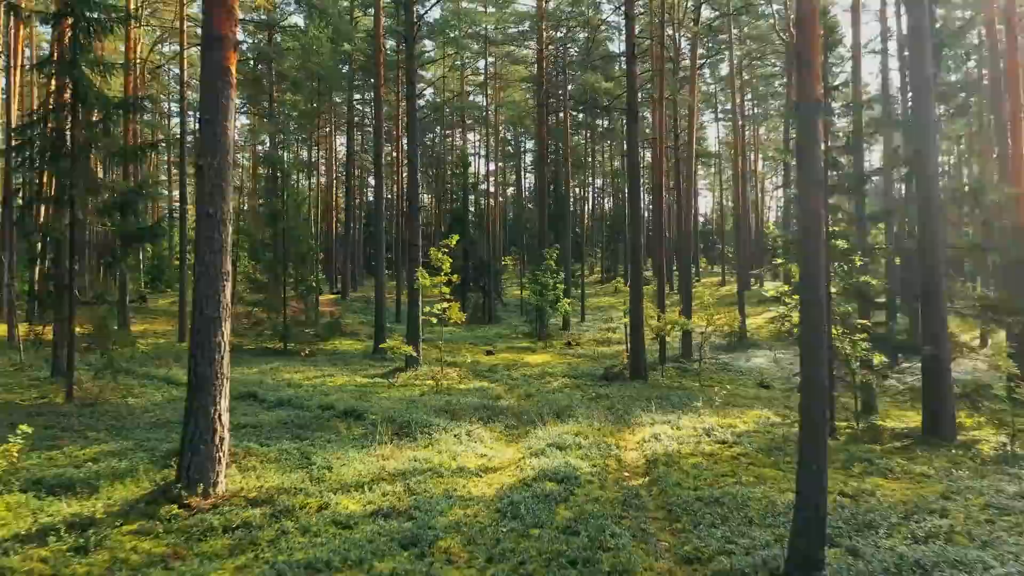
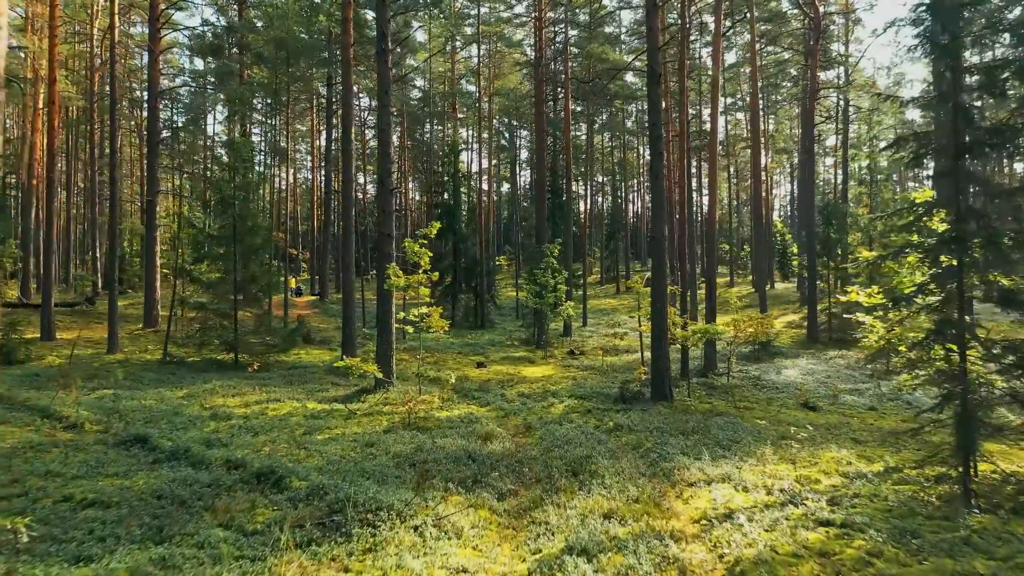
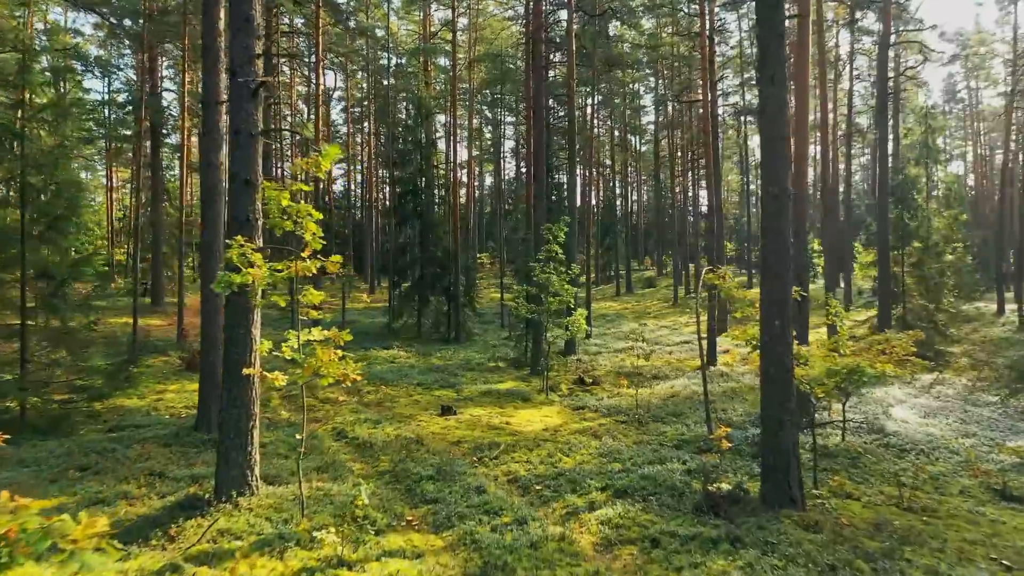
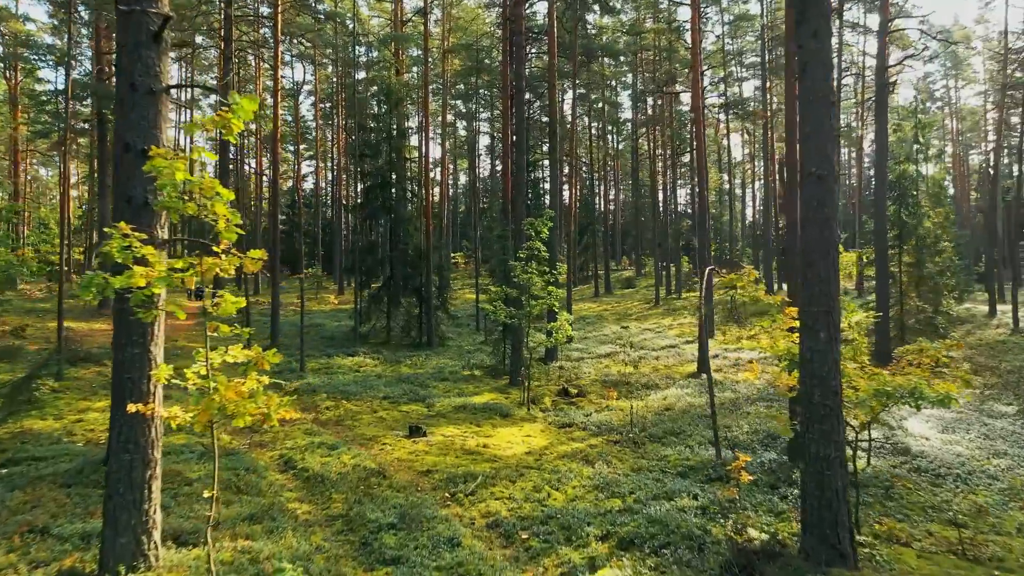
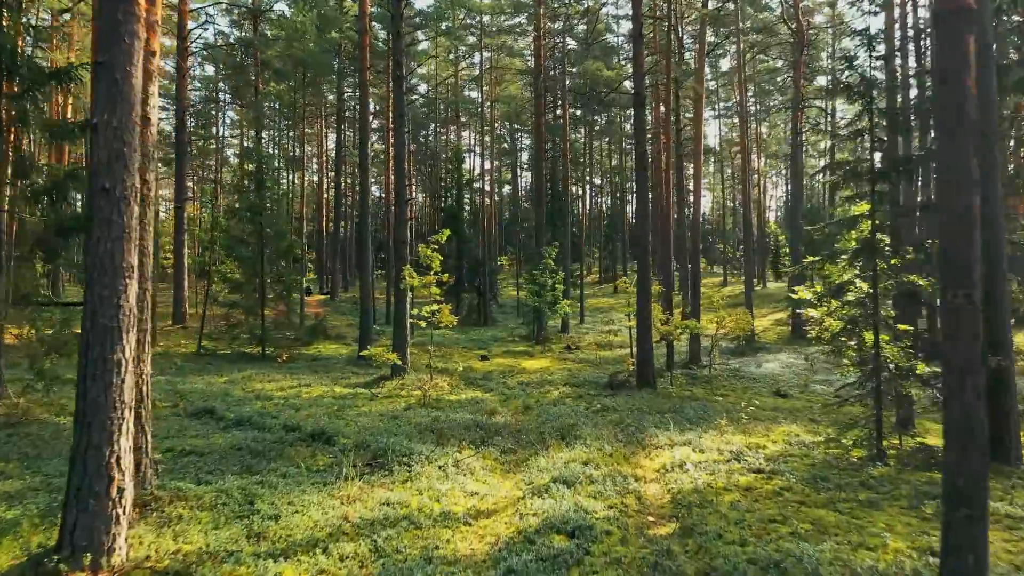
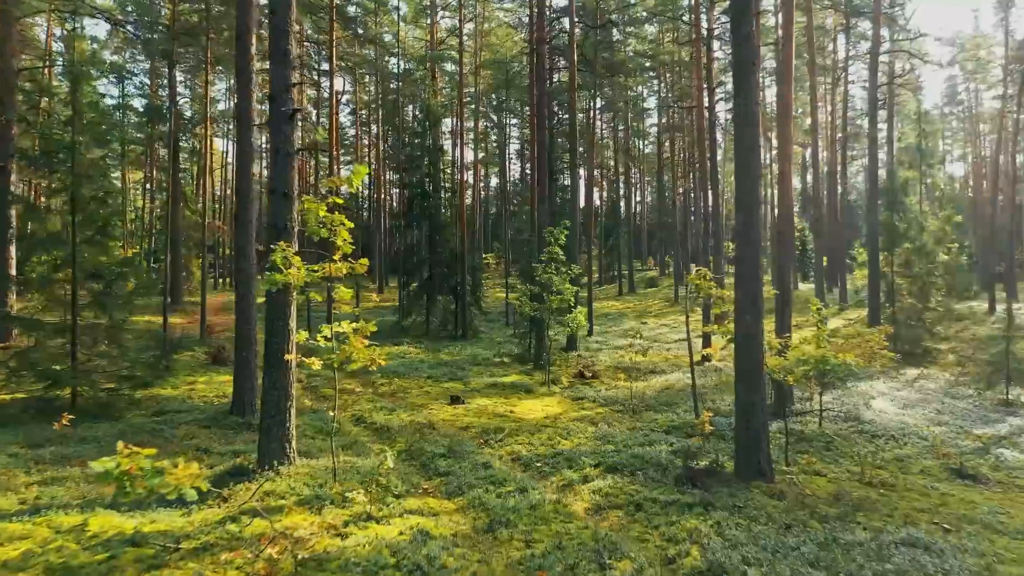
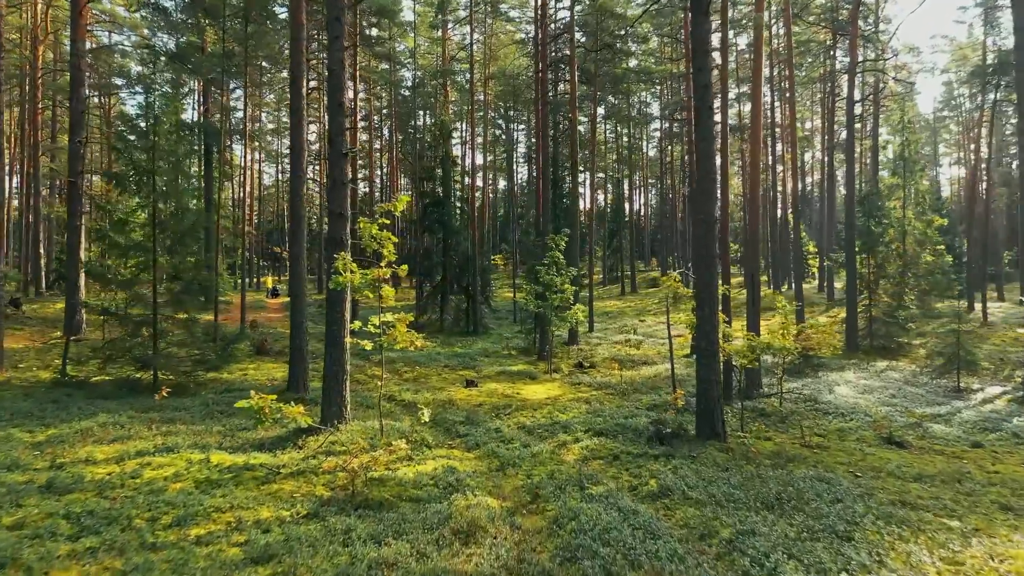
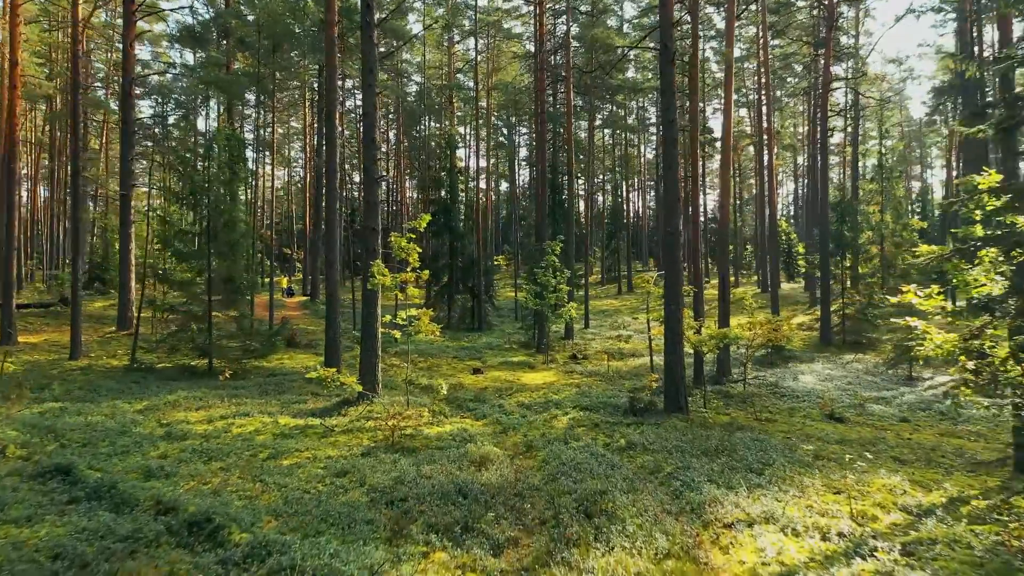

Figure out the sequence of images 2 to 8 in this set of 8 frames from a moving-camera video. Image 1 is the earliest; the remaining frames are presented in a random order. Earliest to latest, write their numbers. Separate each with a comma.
5, 2, 8, 7, 6, 3, 4
